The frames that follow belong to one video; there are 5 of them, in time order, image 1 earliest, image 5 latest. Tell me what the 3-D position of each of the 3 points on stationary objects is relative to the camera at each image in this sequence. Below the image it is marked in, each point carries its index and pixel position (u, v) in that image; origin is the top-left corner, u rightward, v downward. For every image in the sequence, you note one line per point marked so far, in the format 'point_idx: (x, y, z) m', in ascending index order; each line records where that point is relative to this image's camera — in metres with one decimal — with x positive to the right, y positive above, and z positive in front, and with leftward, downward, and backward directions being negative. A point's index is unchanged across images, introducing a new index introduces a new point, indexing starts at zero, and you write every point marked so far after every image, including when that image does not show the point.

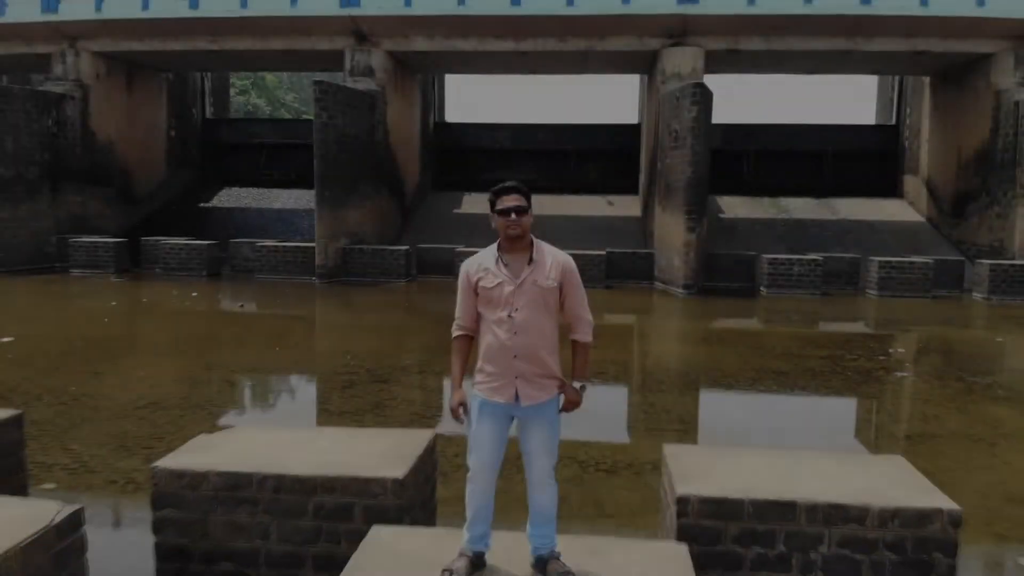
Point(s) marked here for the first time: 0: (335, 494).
0: (-0.5, -0.6, +2.1) m
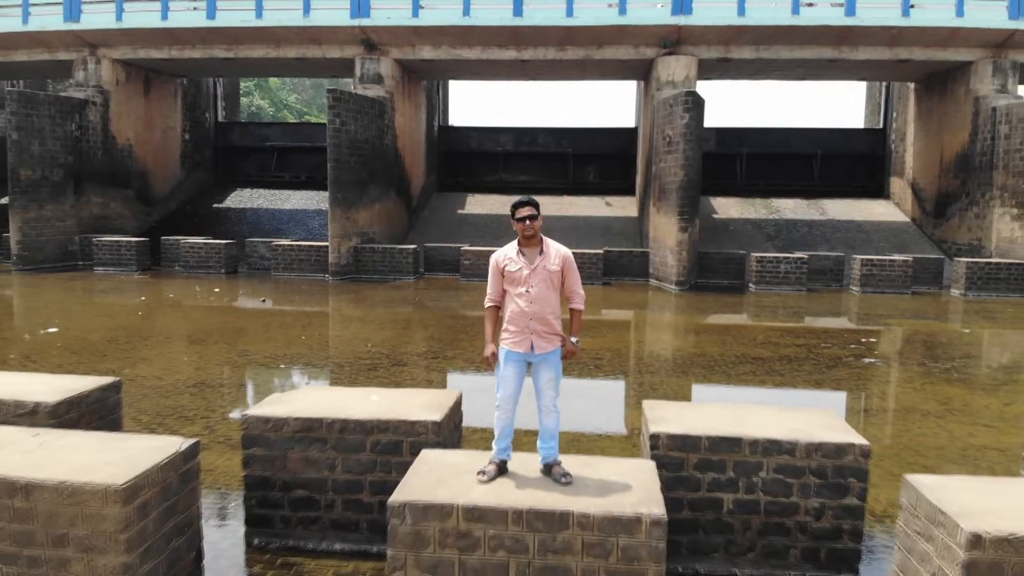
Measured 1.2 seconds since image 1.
0: (-0.5, -0.6, +2.8) m
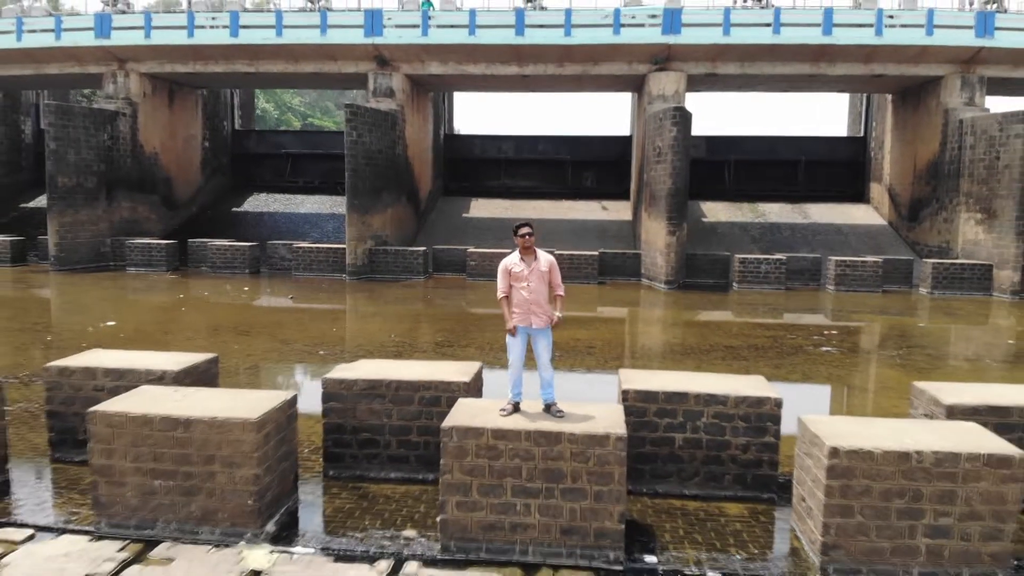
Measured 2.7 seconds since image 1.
0: (-0.4, -0.5, +3.7) m
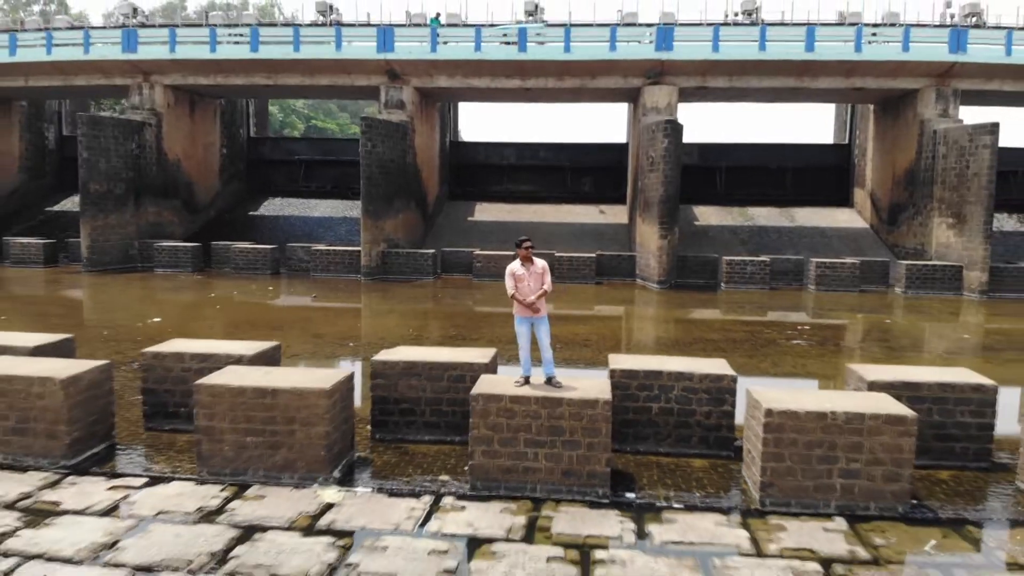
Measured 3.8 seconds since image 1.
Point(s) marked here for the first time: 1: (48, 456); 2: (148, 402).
0: (-0.4, -0.5, +4.7) m
1: (-2.9, -1.1, +4.5) m
2: (-2.6, -0.8, +5.1) m
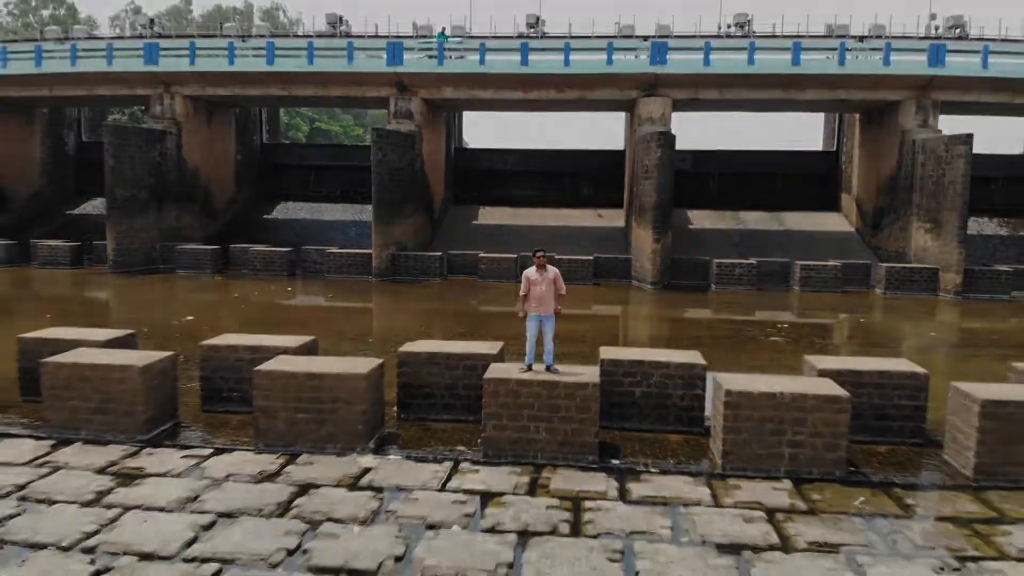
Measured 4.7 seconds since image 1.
0: (-0.3, -0.5, +5.5) m
1: (-2.9, -1.1, +5.4) m
2: (-2.5, -0.8, +5.9) m
